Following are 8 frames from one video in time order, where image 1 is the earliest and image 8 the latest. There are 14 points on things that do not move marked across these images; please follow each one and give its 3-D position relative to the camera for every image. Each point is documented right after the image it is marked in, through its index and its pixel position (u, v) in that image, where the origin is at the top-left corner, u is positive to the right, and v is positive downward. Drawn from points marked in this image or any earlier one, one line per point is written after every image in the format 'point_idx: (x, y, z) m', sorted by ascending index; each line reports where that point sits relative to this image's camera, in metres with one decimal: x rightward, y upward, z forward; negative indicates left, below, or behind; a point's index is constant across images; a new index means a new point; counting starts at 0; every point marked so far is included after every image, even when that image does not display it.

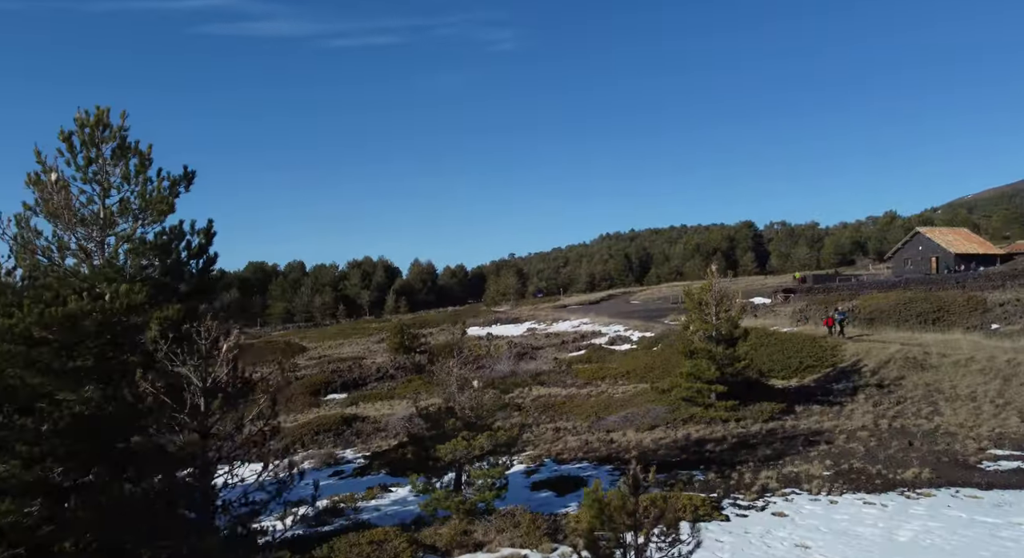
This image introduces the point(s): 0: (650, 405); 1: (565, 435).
0: (+3.5, -3.2, +18.1) m
1: (+1.2, -3.5, +15.9) m
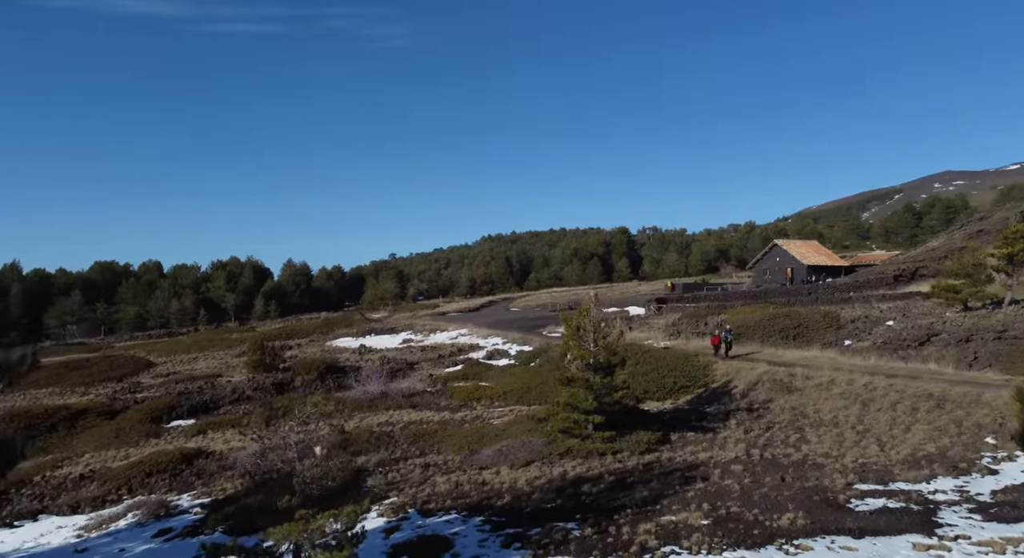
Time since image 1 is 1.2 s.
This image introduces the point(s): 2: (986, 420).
0: (+0.3, -3.8, +17.2) m
1: (-1.6, -4.0, +14.7) m
2: (+11.0, -3.3, +16.5) m
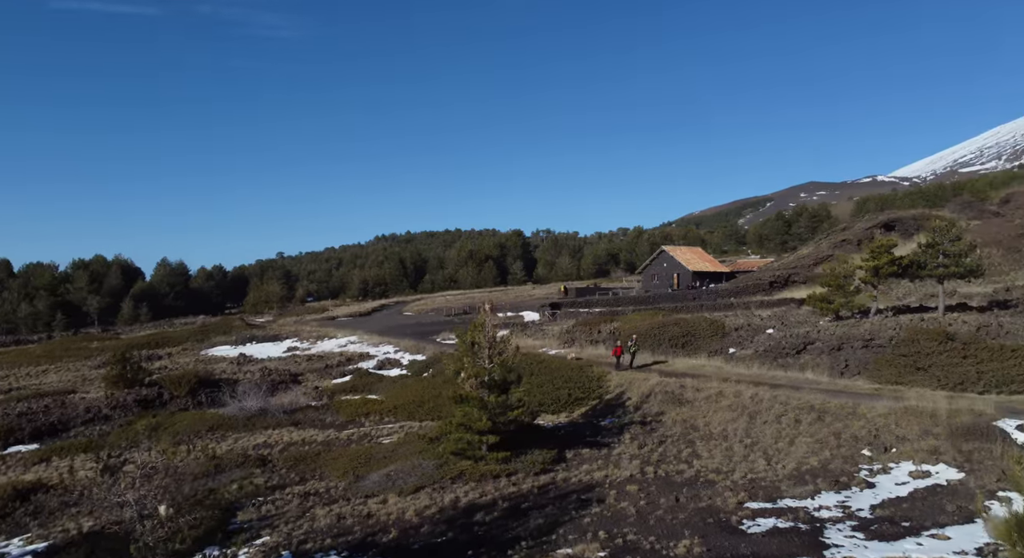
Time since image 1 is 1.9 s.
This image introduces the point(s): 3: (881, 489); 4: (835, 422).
0: (-2.2, -4.1, +16.3) m
1: (-3.7, -4.3, +13.5) m
2: (+8.5, -3.7, +17.2) m
3: (+7.7, -4.4, +14.8) m
4: (+8.1, -3.6, +17.8) m
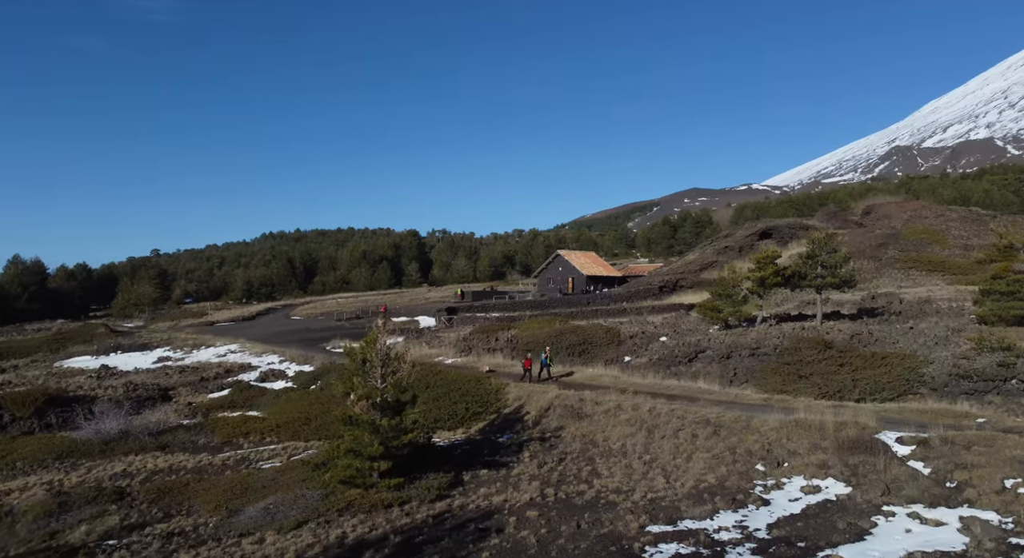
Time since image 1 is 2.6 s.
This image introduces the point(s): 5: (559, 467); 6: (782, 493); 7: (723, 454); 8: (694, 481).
0: (-4.4, -4.3, +14.9) m
1: (-5.6, -4.5, +11.9) m
2: (+6.0, -4.1, +17.4) m
3: (+5.5, -4.8, +14.9) m
4: (+5.5, -4.0, +17.9) m
5: (+1.1, -4.6, +17.4) m
6: (+5.9, -4.7, +15.6) m
7: (+5.1, -4.2, +17.3) m
8: (+4.1, -4.6, +16.2) m
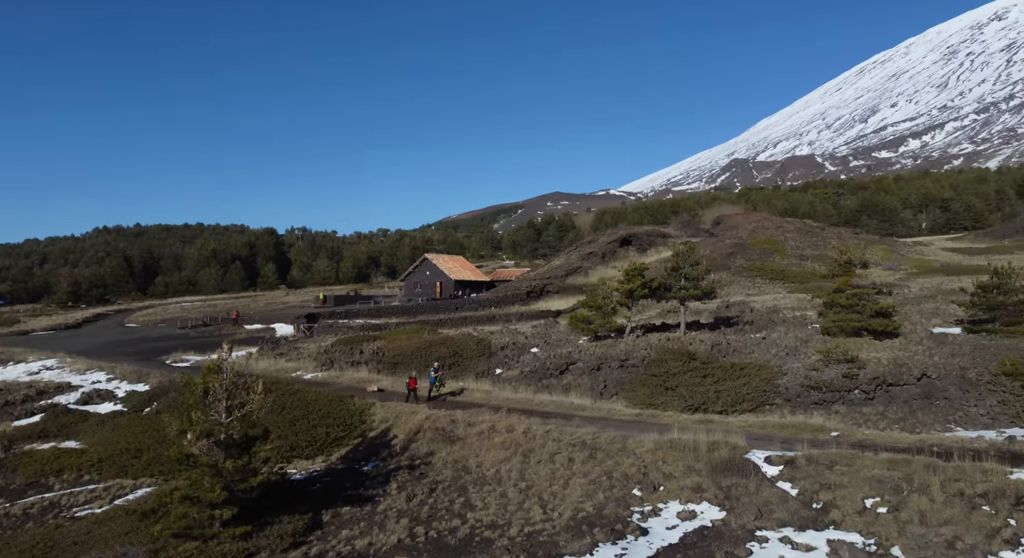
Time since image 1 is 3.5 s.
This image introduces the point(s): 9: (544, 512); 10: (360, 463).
0: (-6.9, -4.6, +12.6) m
1: (-7.4, -4.8, +9.5) m
2: (+2.9, -4.5, +17.0) m
3: (+2.9, -5.2, +14.5) m
4: (+2.3, -4.4, +17.4) m
5: (-1.9, -5.0, +16.1) m
6: (+3.1, -5.1, +15.2) m
7: (+2.1, -4.7, +16.7) m
8: (+1.3, -5.0, +15.5) m
9: (+0.7, -5.1, +15.5) m
10: (-3.9, -4.7, +18.4) m
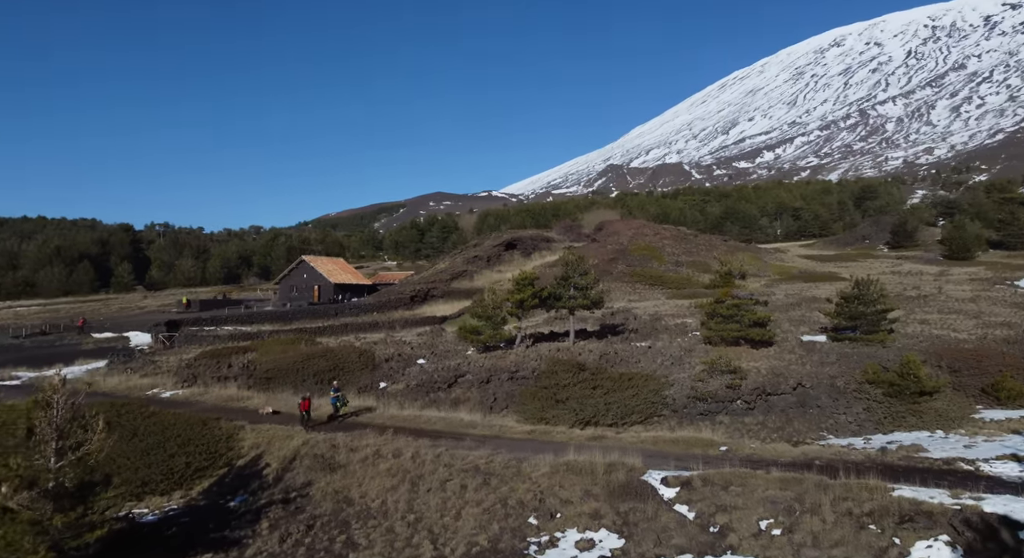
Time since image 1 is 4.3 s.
0: (-8.5, -4.9, +10.2) m
1: (-8.6, -5.1, +7.0) m
2: (+0.4, -4.9, +16.1) m
3: (+0.8, -5.6, +13.6) m
4: (-0.3, -4.8, +16.5) m
5: (-4.2, -5.3, +14.4) m
6: (+0.9, -5.5, +14.4) m
7: (-0.4, -5.0, +15.7) m
8: (-1.0, -5.4, +14.4) m
9: (-1.5, -5.4, +14.3) m
10: (-6.6, -5.0, +16.4) m
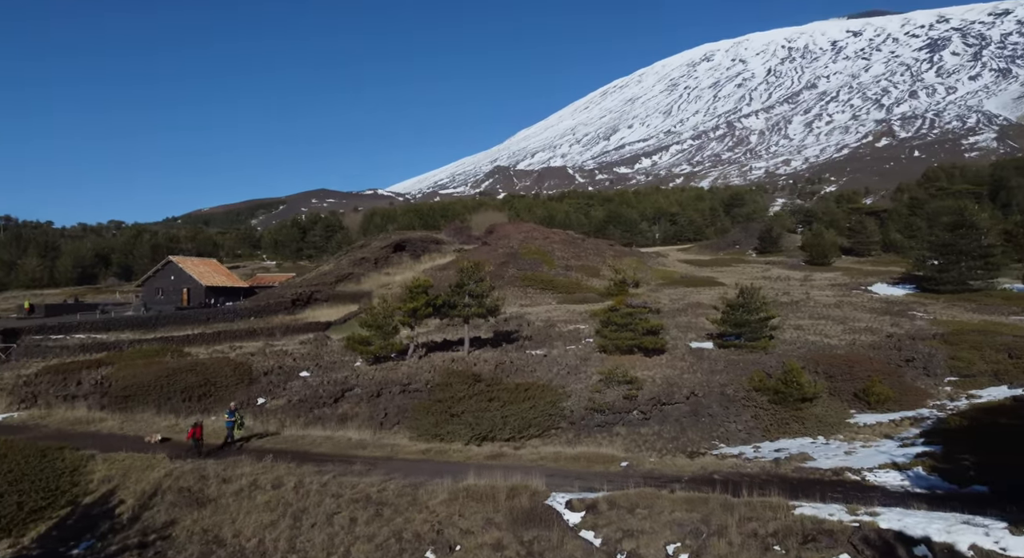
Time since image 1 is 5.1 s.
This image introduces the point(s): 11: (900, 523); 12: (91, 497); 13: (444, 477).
0: (-9.6, -5.1, +7.5) m
1: (-9.2, -5.3, +4.4) m
2: (-1.8, -5.2, +14.8) m
3: (-1.0, -5.9, +12.5) m
4: (-2.5, -5.0, +15.1) m
5: (-6.0, -5.5, +12.4) m
6: (-1.0, -5.8, +13.2) m
7: (-2.5, -5.3, +14.3) m
8: (-2.8, -5.6, +12.9) m
9: (-3.4, -5.7, +12.7) m
10: (-8.7, -5.2, +14.0) m
11: (+7.7, -4.8, +14.1) m
12: (-9.2, -4.8, +15.6) m
13: (-1.7, -4.7, +17.1) m
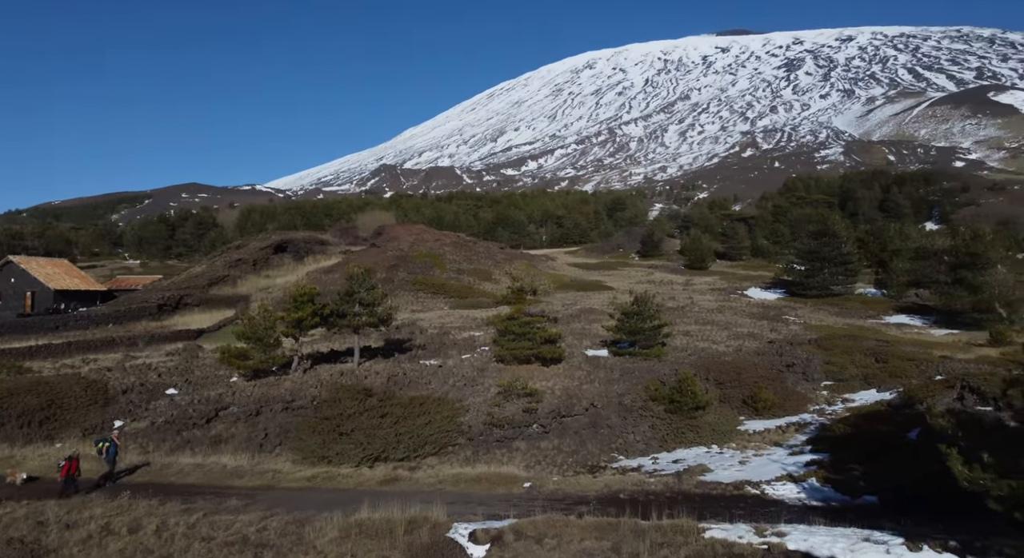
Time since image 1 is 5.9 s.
0: (-10.3, -5.2, +4.7) m
1: (-9.3, -5.5, +1.7) m
2: (-3.7, -5.4, +13.2) m
3: (-2.5, -6.1, +11.0) m
4: (-4.4, -5.3, +13.3) m
5: (-7.5, -5.7, +10.2) m
6: (-2.6, -6.0, +11.7) m
7: (-4.3, -5.6, +12.5) m
8: (-4.4, -5.9, +11.1) m
9: (-4.9, -5.9, +10.9) m
10: (-10.4, -5.4, +11.2) m
11: (+5.8, -5.2, +13.9) m
12: (-11.1, -4.9, +12.8) m
13: (-3.9, -5.0, +15.5) m
